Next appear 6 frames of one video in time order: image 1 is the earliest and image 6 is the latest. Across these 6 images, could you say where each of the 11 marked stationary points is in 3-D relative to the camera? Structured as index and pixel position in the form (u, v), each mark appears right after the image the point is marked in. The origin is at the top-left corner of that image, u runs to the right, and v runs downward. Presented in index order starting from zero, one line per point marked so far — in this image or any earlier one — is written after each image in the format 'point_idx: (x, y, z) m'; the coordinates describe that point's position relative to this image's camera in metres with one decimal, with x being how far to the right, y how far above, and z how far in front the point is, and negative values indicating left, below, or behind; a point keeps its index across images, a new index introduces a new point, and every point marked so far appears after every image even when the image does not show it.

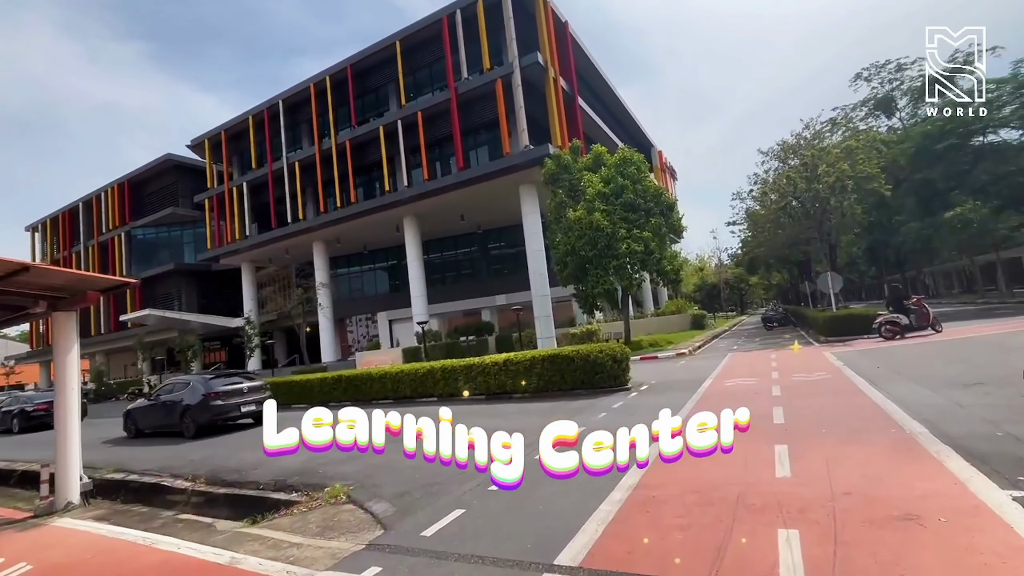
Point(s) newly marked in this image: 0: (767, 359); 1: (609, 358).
0: (+7.3, -2.0, +16.1) m
1: (+2.1, -1.6, +12.5) m
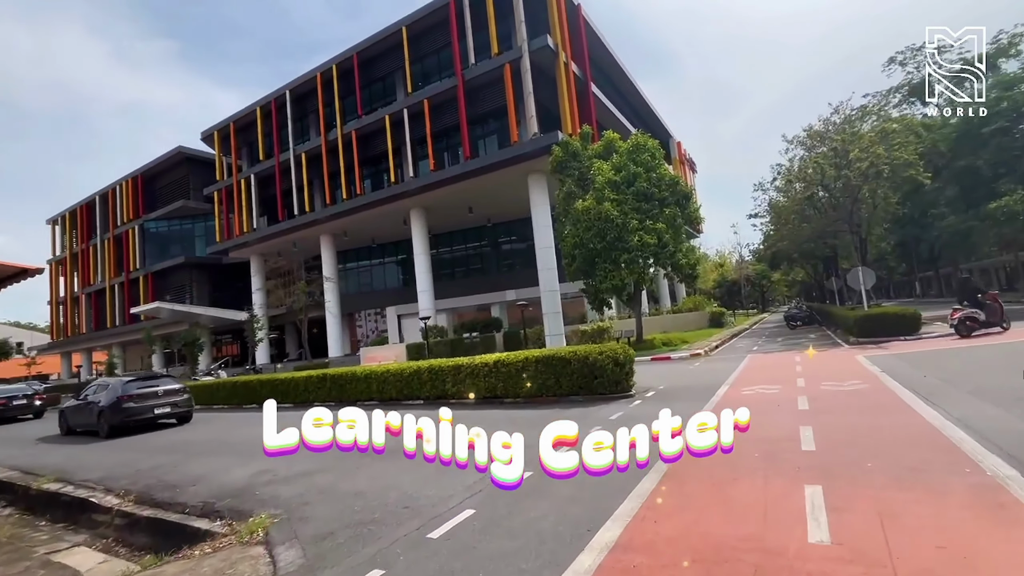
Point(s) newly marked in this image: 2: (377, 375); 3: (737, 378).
0: (+7.2, -1.9, +14.5) m
1: (+1.9, -1.5, +11.1) m
2: (-3.5, -2.3, +14.7) m
3: (+5.1, -2.0, +12.6) m
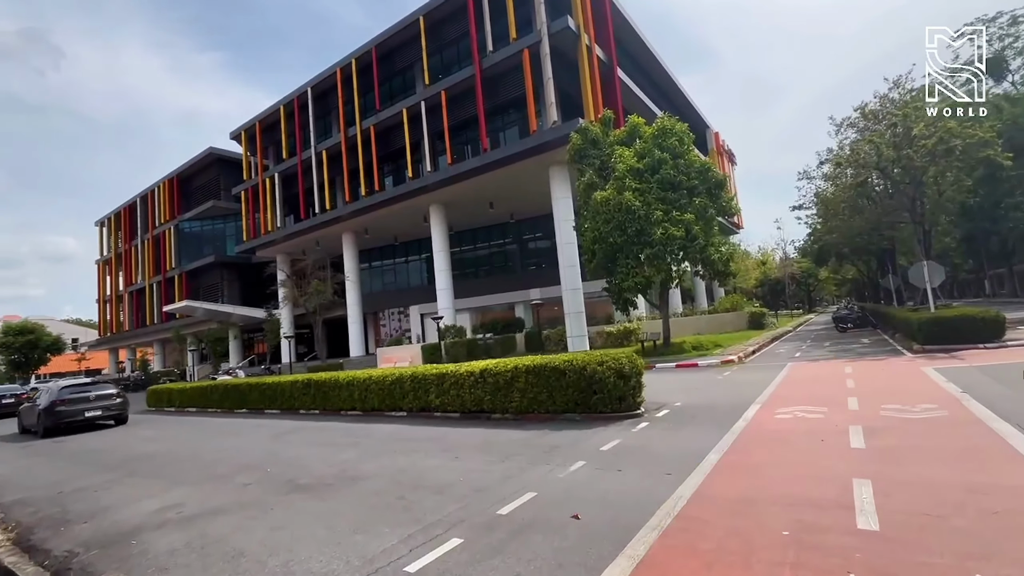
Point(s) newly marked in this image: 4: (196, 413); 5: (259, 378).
0: (+7.1, -1.9, +12.2) m
1: (+1.6, -1.4, +9.2) m
2: (-3.6, -2.2, +13.1) m
3: (+4.9, -1.9, +10.5) m
4: (-10.6, -4.2, +19.0) m
5: (-7.5, -2.7, +16.7) m
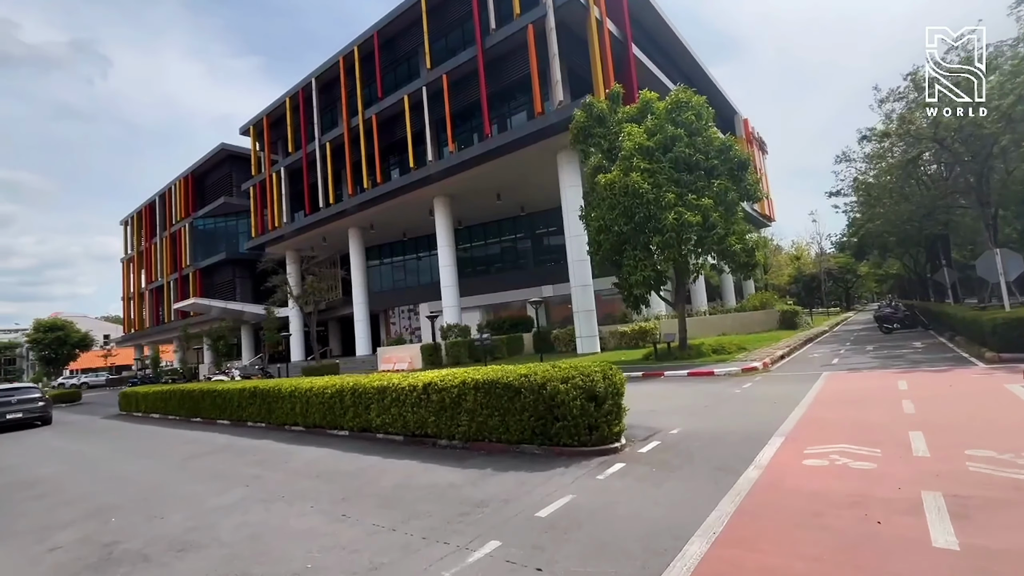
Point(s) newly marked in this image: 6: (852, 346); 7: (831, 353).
0: (+6.4, -1.7, +9.6) m
1: (+0.8, -1.3, +6.9) m
2: (-4.1, -2.1, +11.1) m
3: (+4.1, -1.8, +8.0) m
4: (-10.9, -4.1, +17.3) m
5: (-7.9, -2.5, +14.8) m
6: (+11.8, -2.0, +19.5) m
7: (+10.0, -2.0, +17.7) m
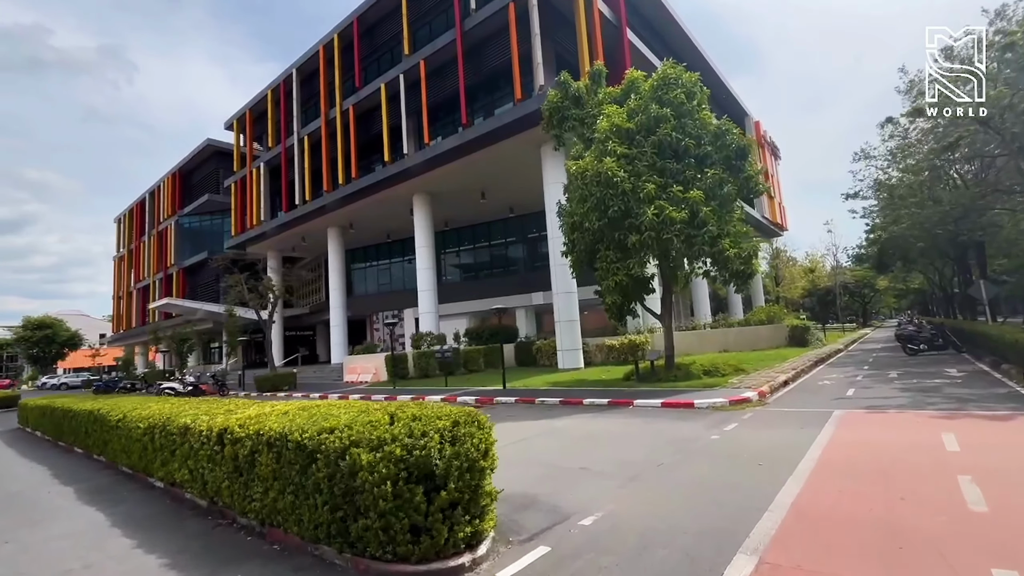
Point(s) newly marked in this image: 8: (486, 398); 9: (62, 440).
0: (+4.9, -1.9, +6.6) m
1: (-0.8, -1.3, +4.0) m
2: (-5.7, -2.0, +8.3) m
3: (+2.5, -1.9, +5.0) m
4: (-12.3, -3.9, +14.6) m
5: (-9.3, -2.5, +12.1) m
6: (+10.4, -2.4, +16.3) m
7: (+8.6, -2.4, +14.6) m
8: (-0.7, -3.0, +15.2) m
9: (-9.9, -3.4, +12.5) m
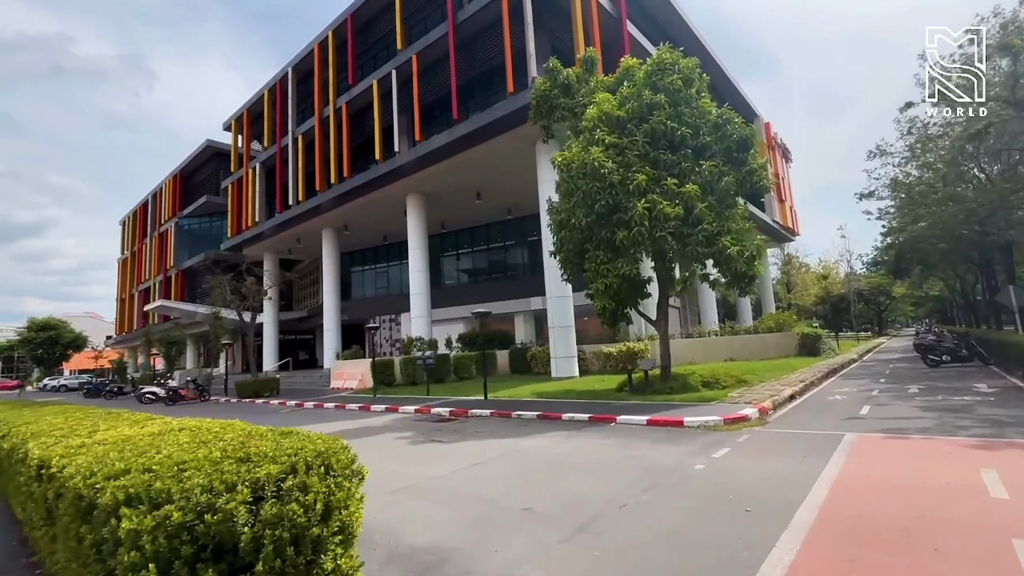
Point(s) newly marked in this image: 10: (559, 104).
0: (+4.2, -1.8, +5.2) m
1: (-1.6, -1.2, +2.7) m
2: (-6.3, -2.0, +7.1) m
3: (+1.8, -1.8, +3.7) m
4: (-12.9, -3.9, +13.5) m
5: (-9.9, -2.4, +11.0) m
6: (+9.9, -2.5, +14.8) m
7: (+8.1, -2.5, +13.1) m
8: (-1.3, -3.0, +13.9) m
9: (-10.5, -3.3, +11.3) m
10: (+1.4, +5.3, +16.0) m
